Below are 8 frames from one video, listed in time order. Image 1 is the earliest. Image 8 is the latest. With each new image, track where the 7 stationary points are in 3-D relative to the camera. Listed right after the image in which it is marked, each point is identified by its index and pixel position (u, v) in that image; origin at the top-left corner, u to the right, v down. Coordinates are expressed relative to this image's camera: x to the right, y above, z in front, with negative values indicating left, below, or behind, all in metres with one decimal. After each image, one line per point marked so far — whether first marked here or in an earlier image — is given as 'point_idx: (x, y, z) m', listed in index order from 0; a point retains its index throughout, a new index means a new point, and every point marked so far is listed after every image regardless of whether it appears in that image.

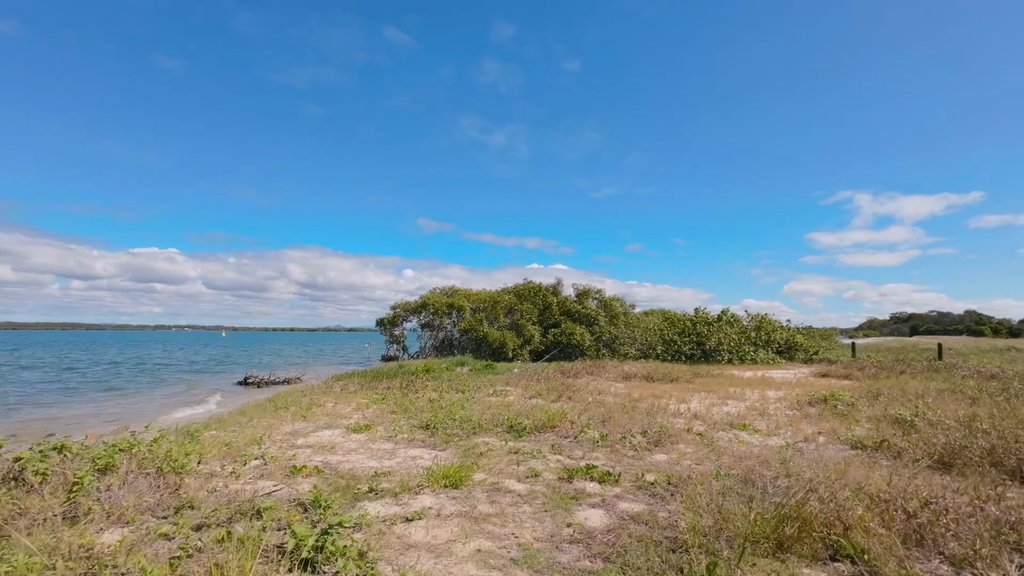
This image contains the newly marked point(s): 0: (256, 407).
0: (-5.6, -2.6, +10.5) m
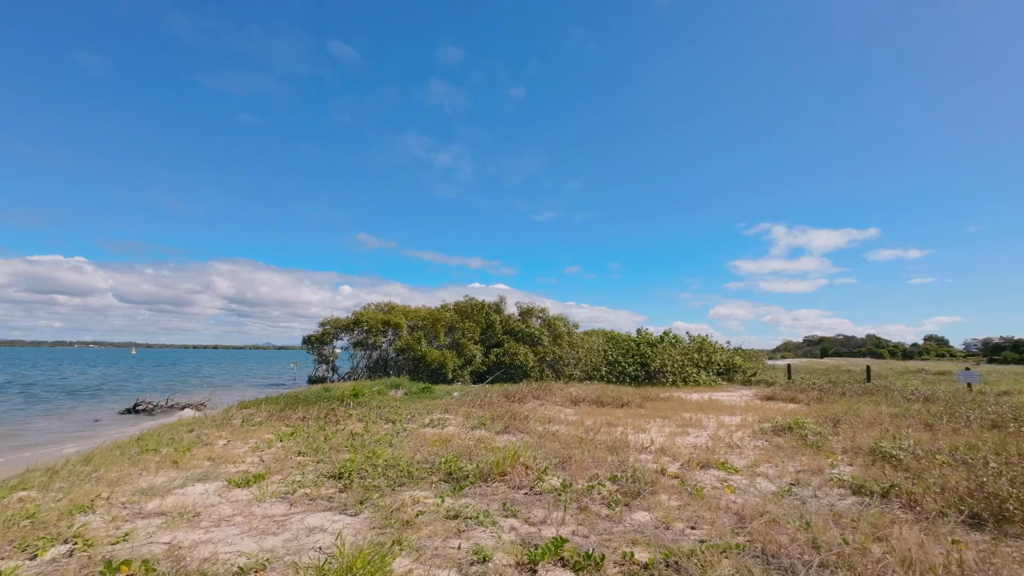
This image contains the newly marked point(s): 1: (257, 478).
0: (-6.6, -2.7, +8.1) m
1: (-3.4, -2.5, +6.5) m
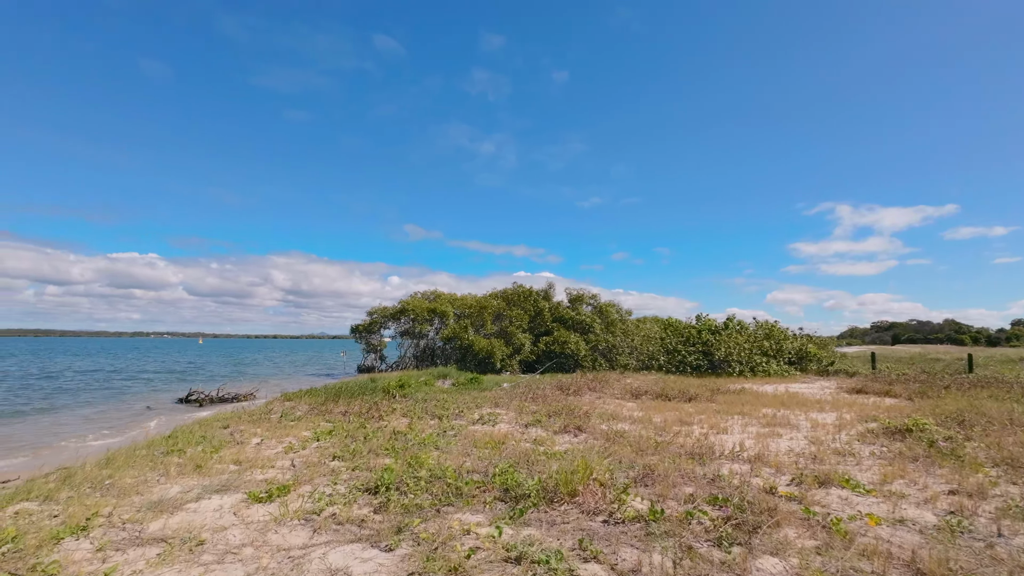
0: (-5.7, -2.5, +7.4) m
1: (-2.6, -2.3, +5.5) m
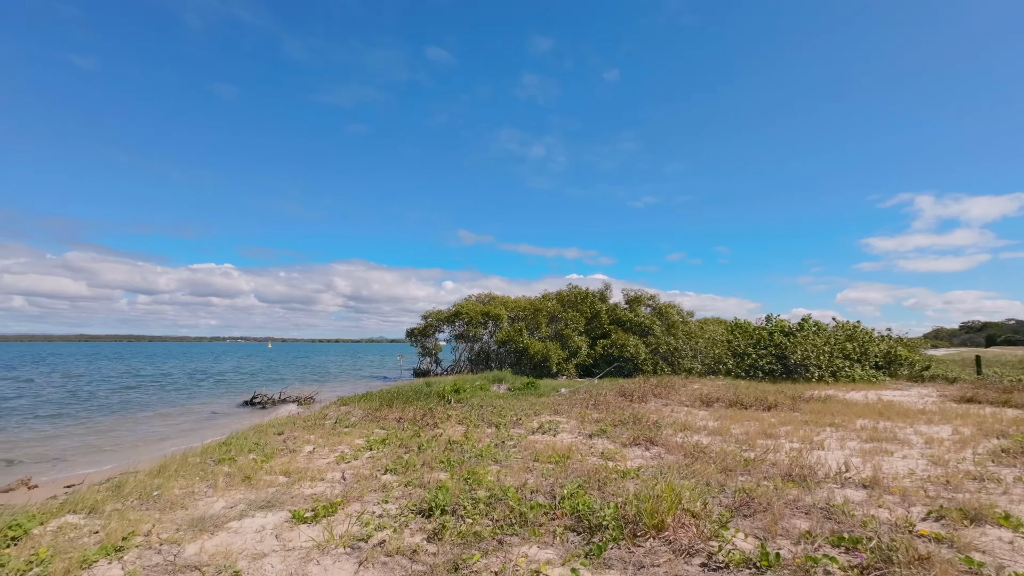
0: (-4.7, -2.5, +7.2) m
1: (-1.9, -2.3, +5.0) m
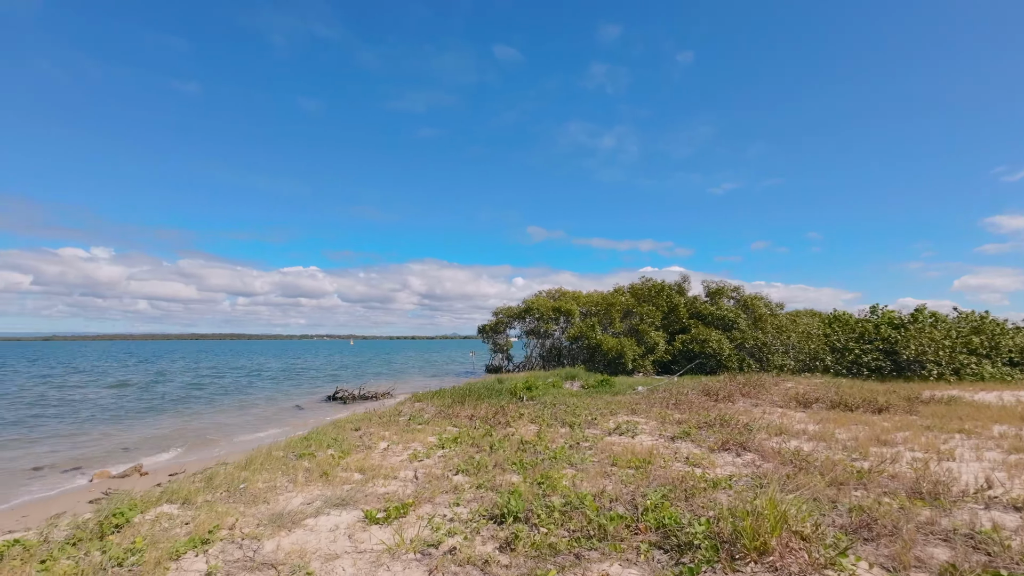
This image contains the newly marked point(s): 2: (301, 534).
0: (-3.6, -2.5, +7.5) m
1: (-1.1, -2.2, +4.9) m
2: (-2.0, -2.3, +4.5) m
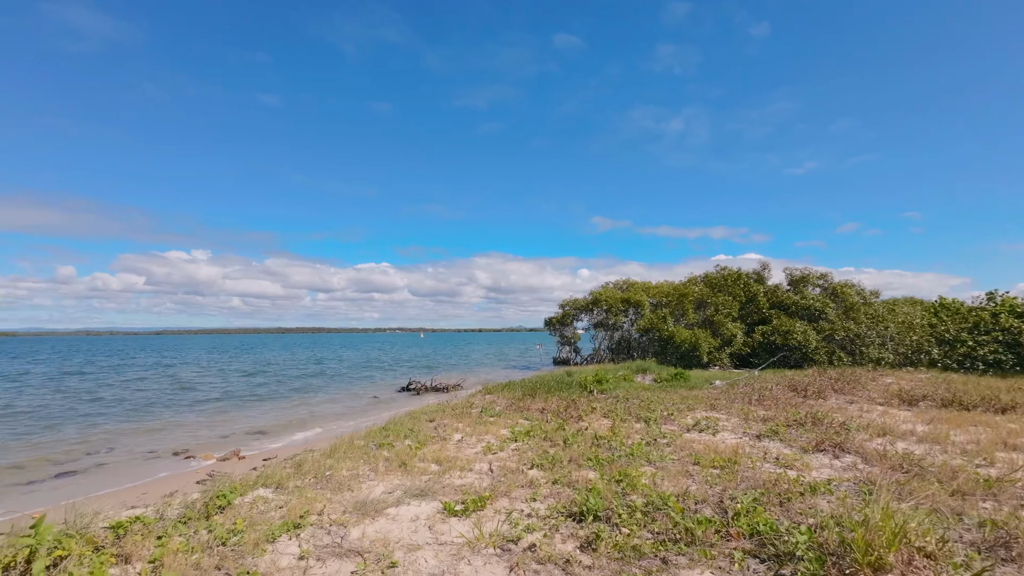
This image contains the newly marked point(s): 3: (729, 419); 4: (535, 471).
0: (-2.5, -2.5, +7.8) m
1: (-0.4, -2.2, +4.9) m
2: (-1.2, -2.2, +4.6) m
3: (+4.3, -2.6, +9.5) m
4: (+0.3, -2.3, +6.1) m
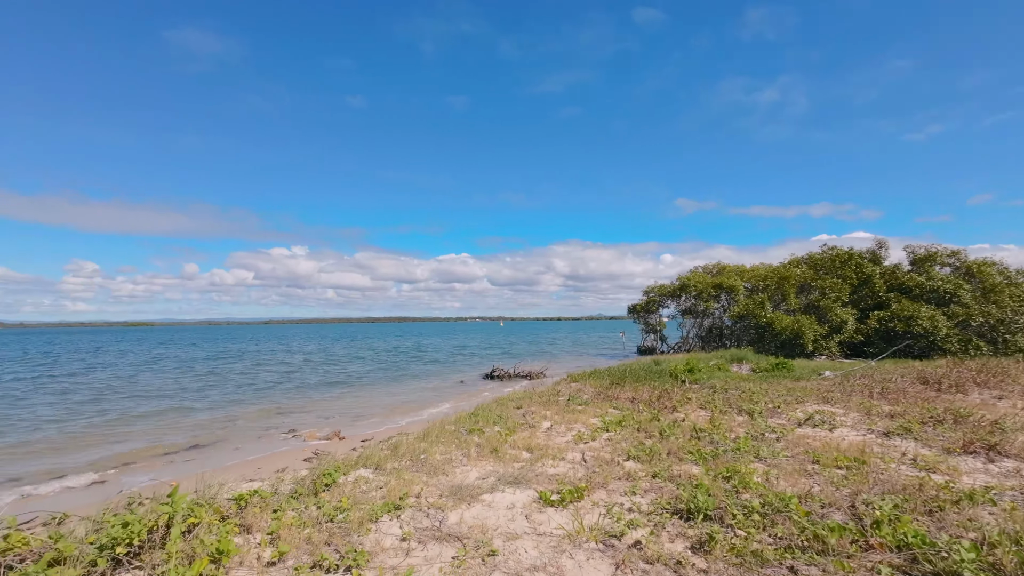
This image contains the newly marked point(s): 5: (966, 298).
0: (-1.0, -2.2, +7.9) m
1: (+0.6, -2.0, +4.7) m
2: (-0.3, -2.1, +4.5) m
3: (+5.9, -2.2, +8.5) m
4: (+1.4, -2.1, +5.8) m
5: (+16.7, -0.4, +17.8) m
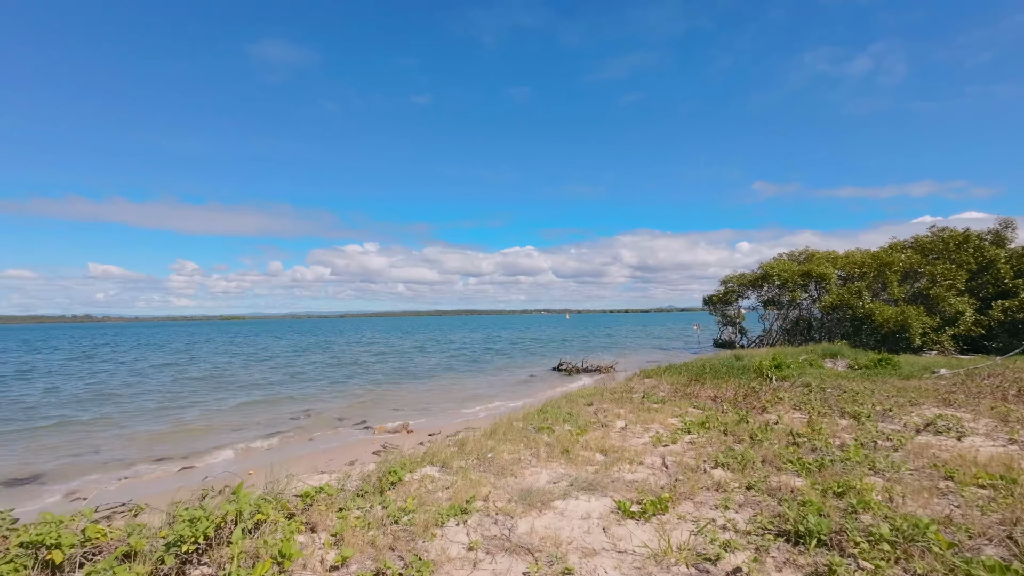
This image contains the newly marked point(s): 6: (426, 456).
0: (+0.1, -2.1, +7.6) m
1: (+1.3, -1.9, +4.2) m
2: (+0.4, -2.0, +4.2) m
3: (+7.0, -2.0, +7.2) m
4: (+2.2, -1.9, +5.1) m
5: (+19.0, +0.1, +15.0) m
6: (-1.0, -2.1, +6.1) m
